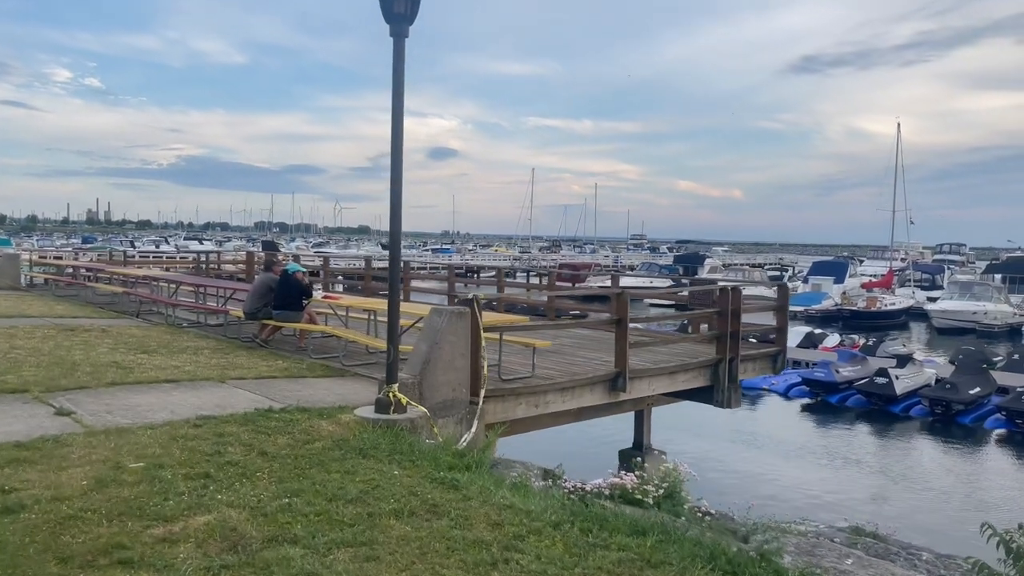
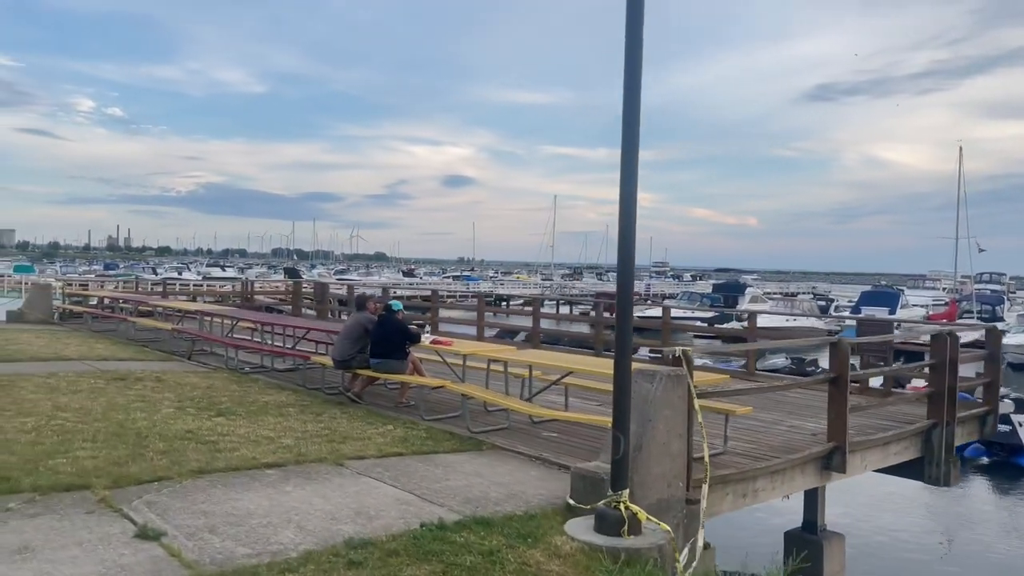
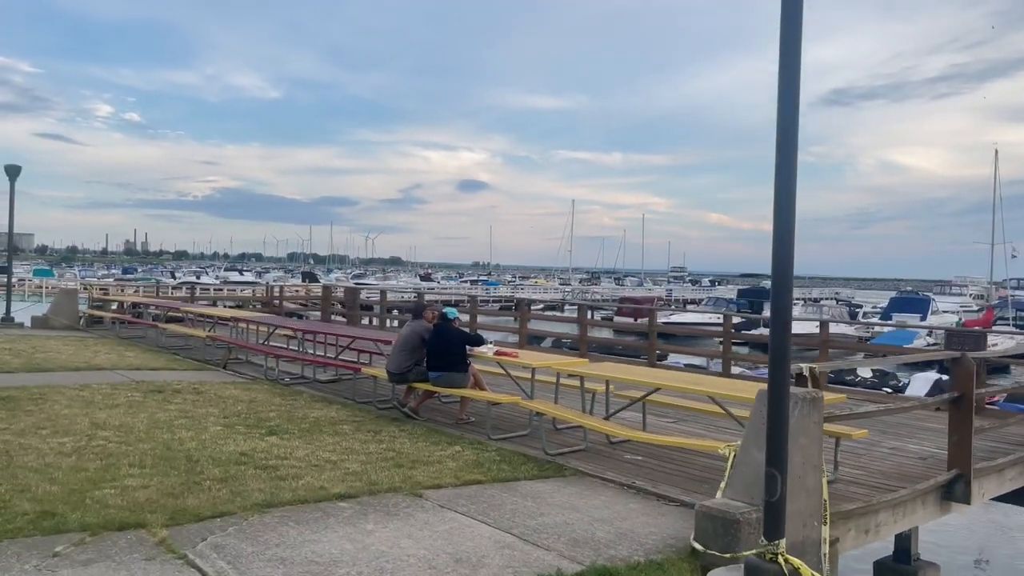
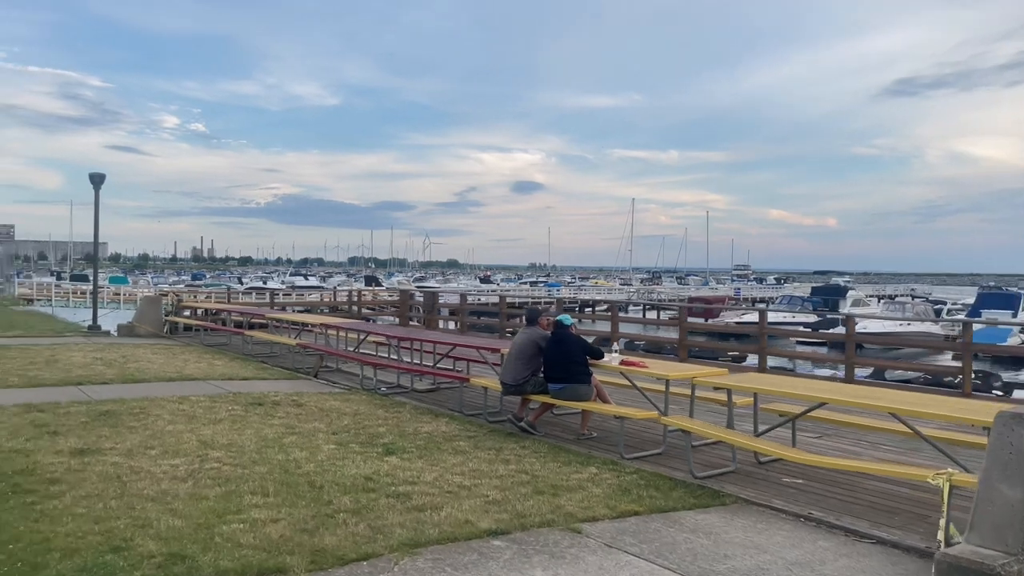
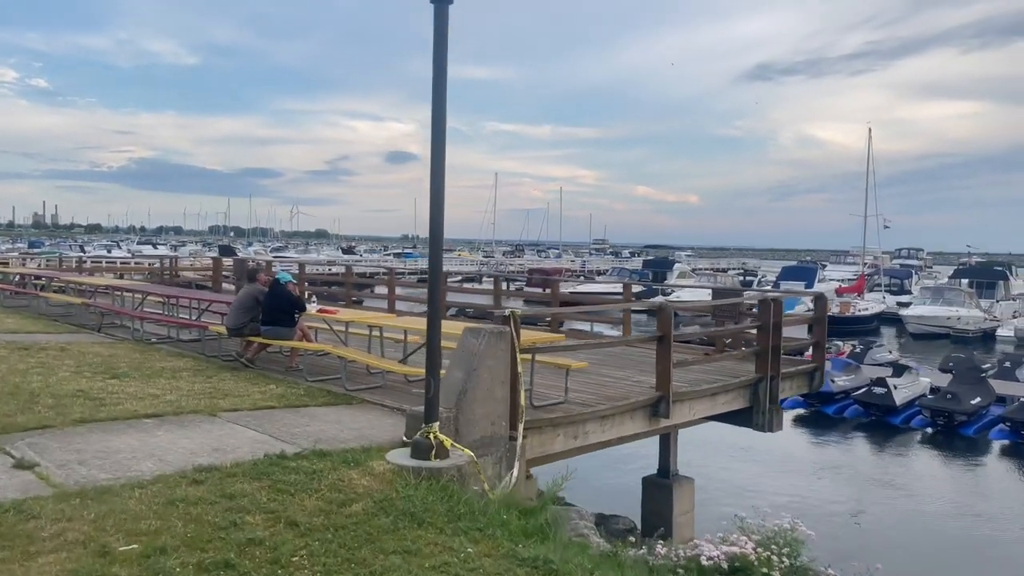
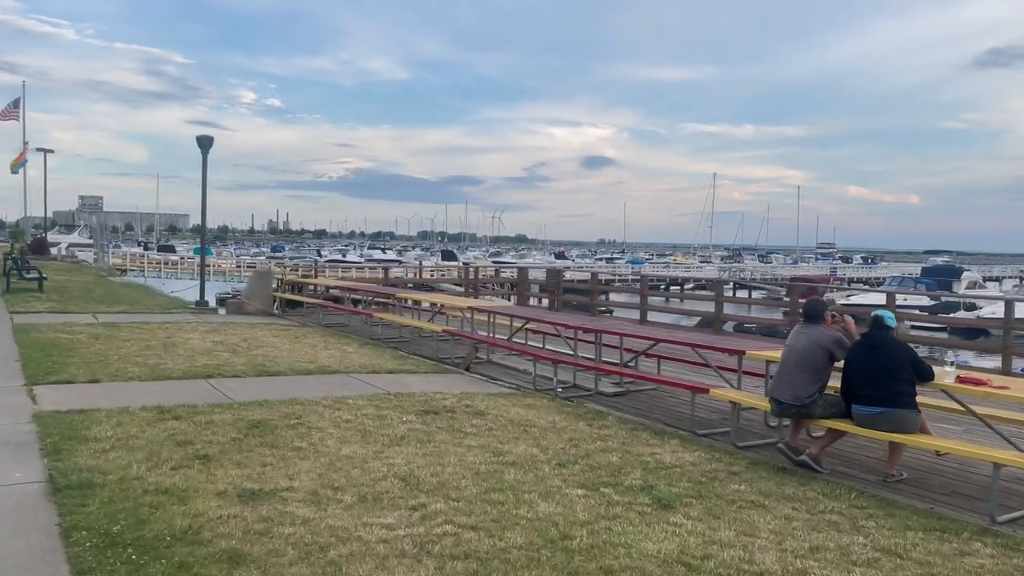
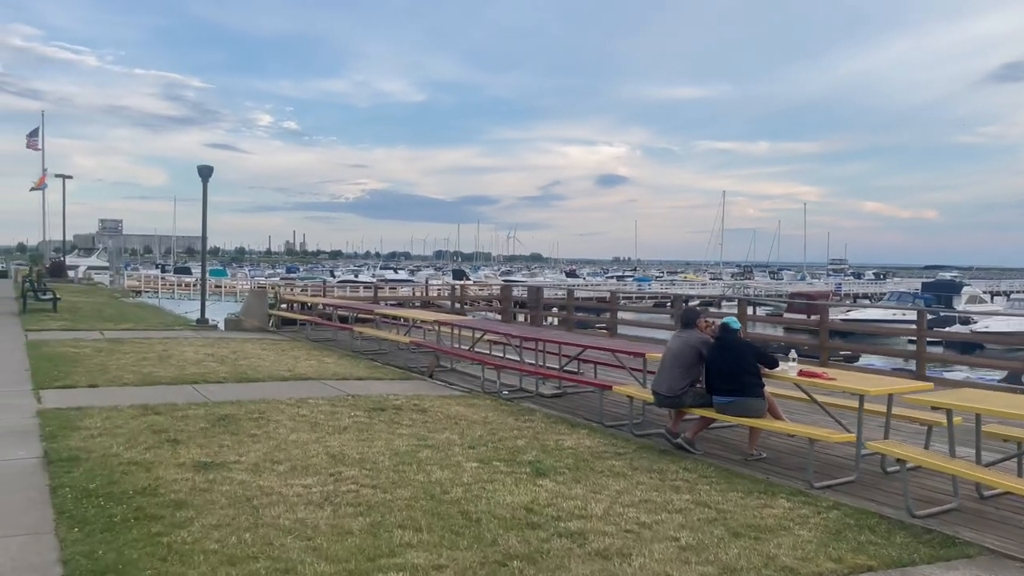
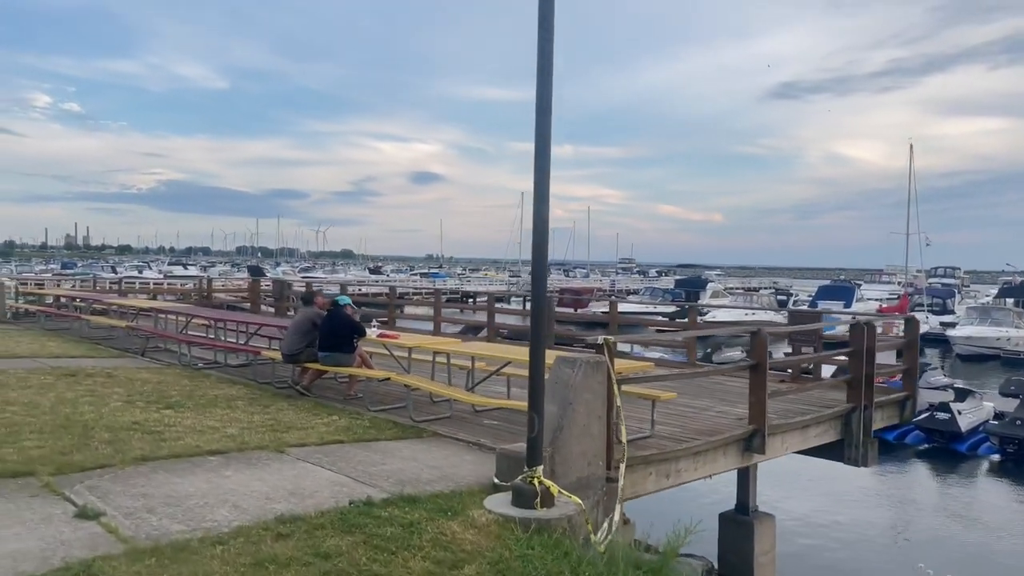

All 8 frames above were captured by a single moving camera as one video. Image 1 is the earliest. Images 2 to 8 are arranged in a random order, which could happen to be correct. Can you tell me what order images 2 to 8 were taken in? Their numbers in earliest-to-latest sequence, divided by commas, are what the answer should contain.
5, 8, 2, 3, 4, 7, 6
